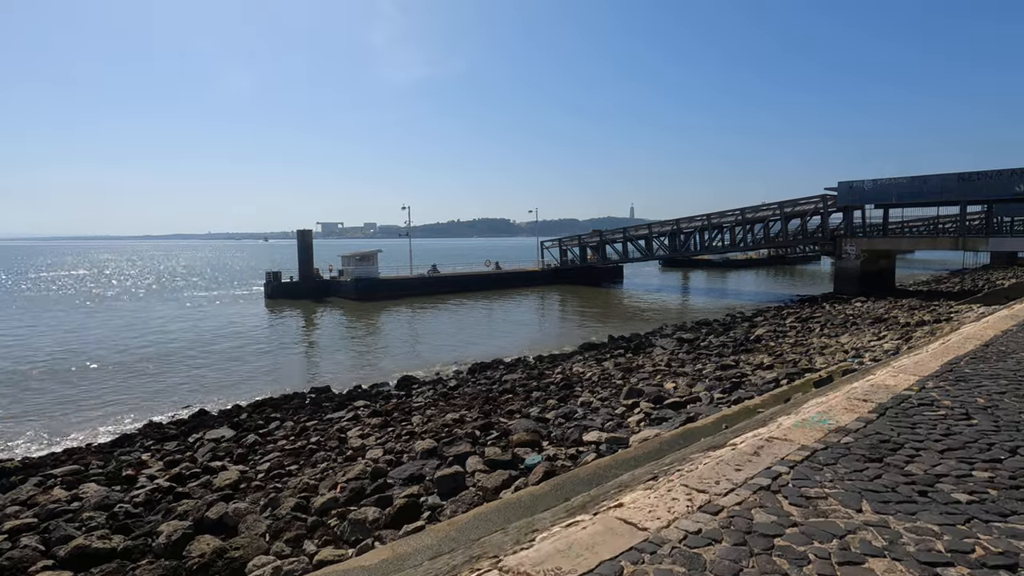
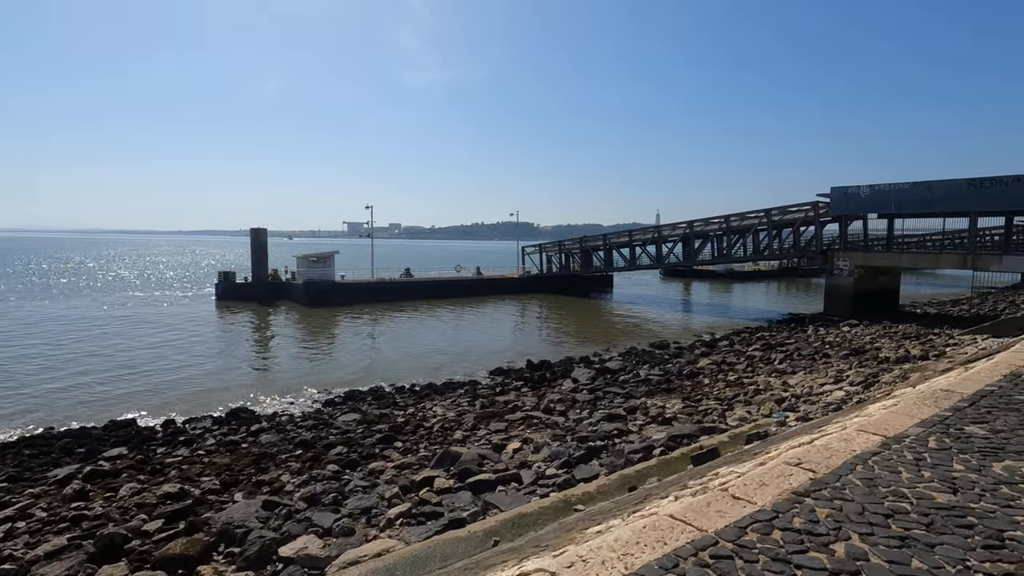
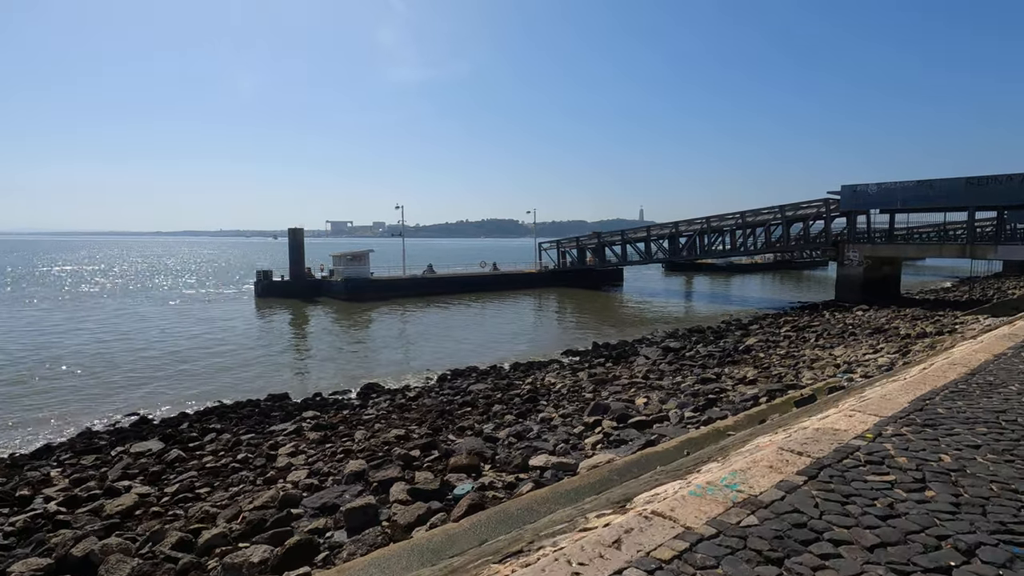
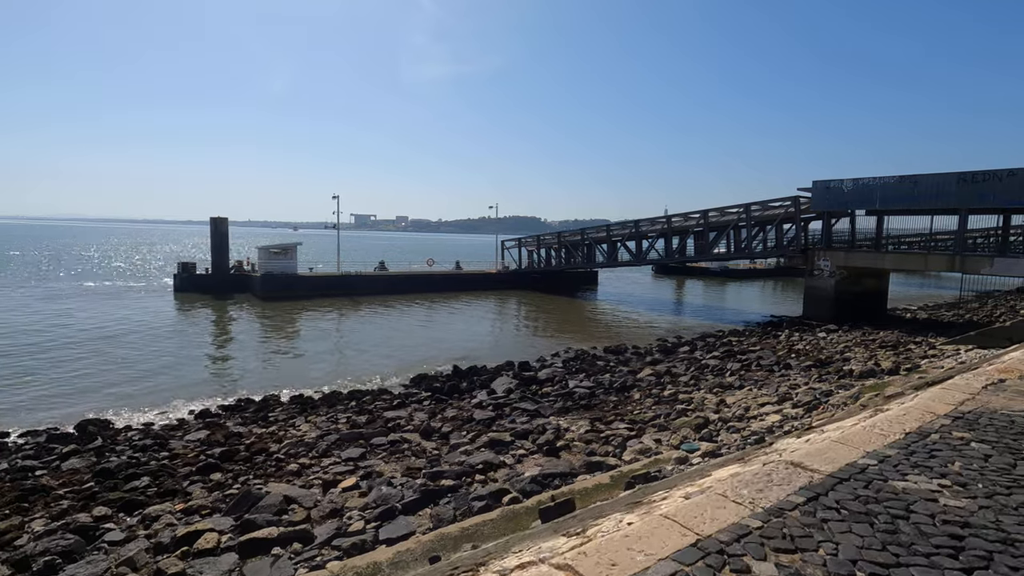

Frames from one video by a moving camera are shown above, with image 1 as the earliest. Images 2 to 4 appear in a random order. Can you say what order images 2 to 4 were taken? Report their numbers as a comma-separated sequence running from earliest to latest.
3, 2, 4
